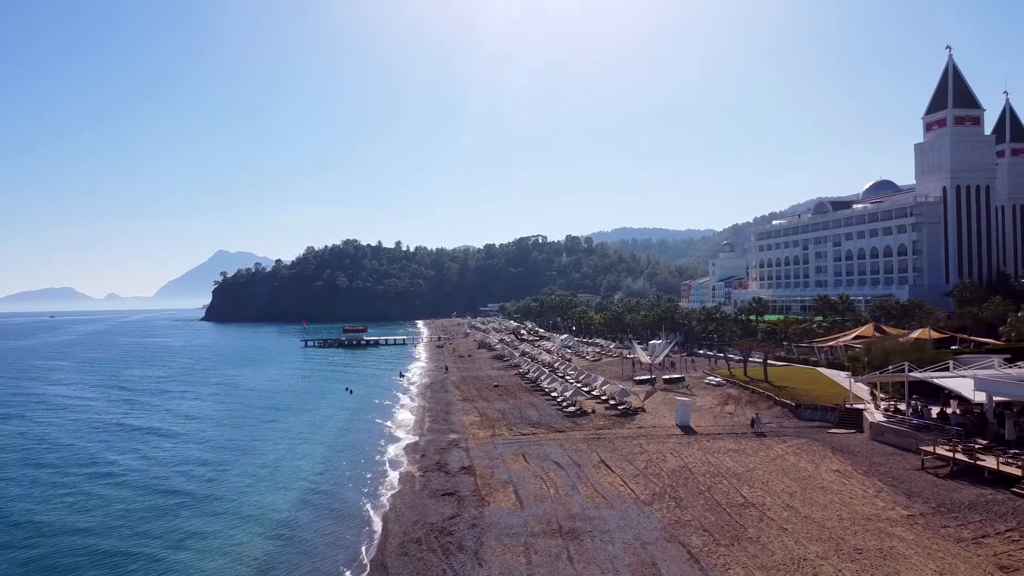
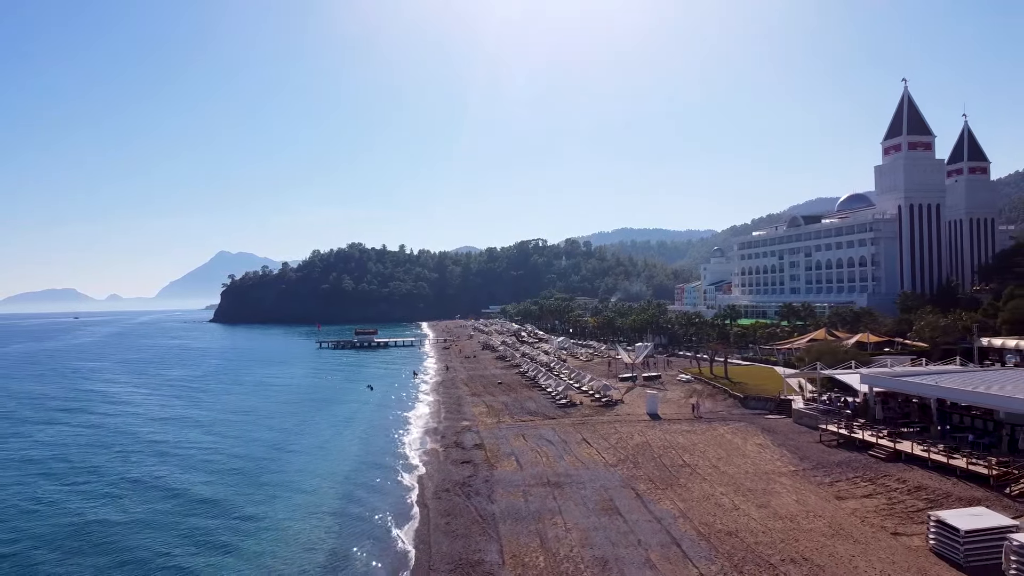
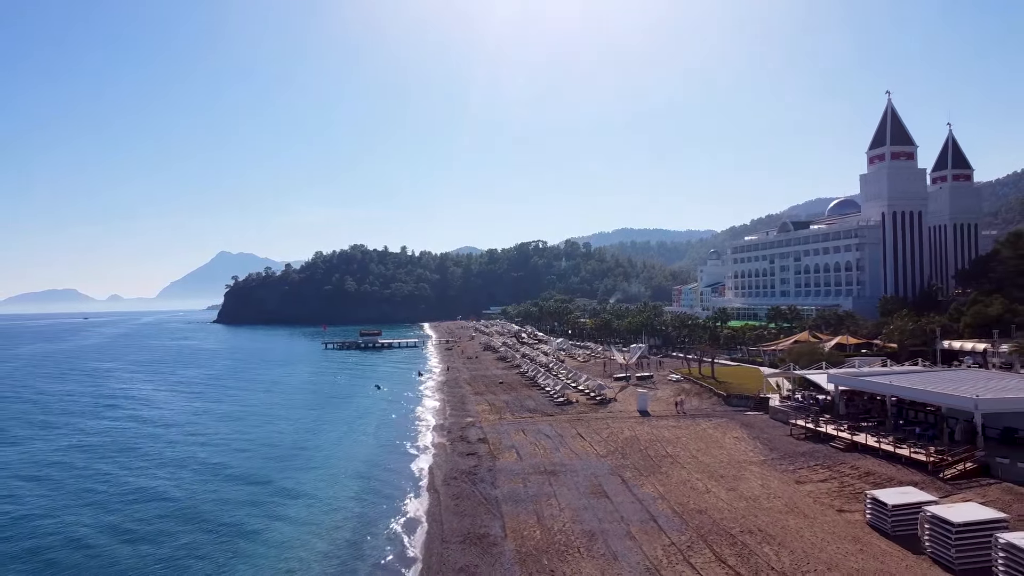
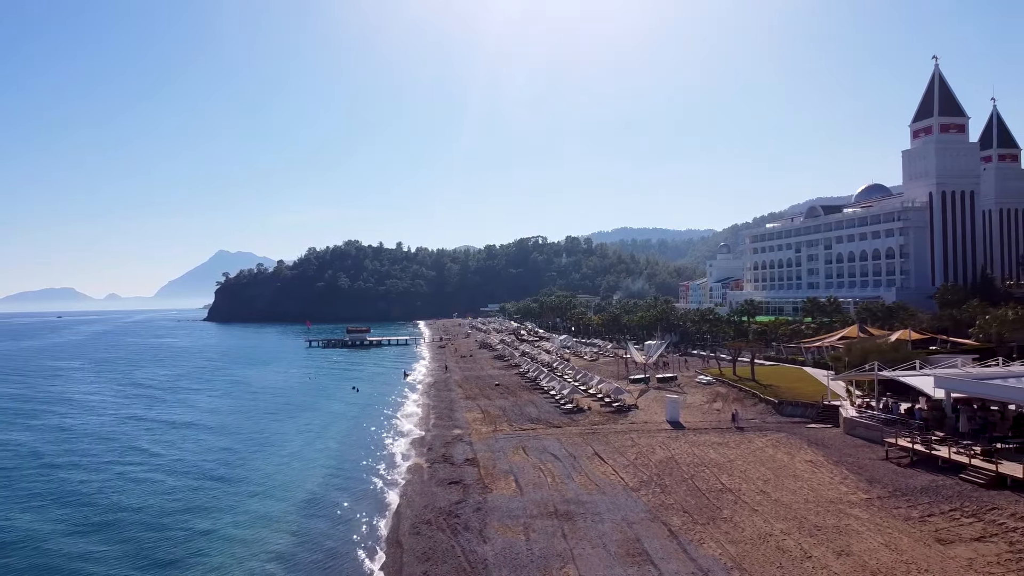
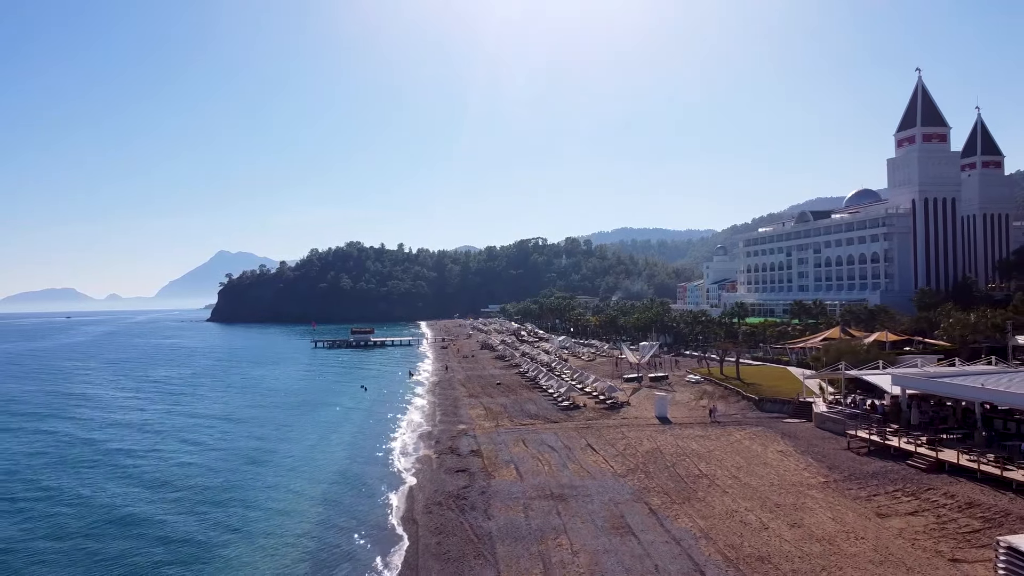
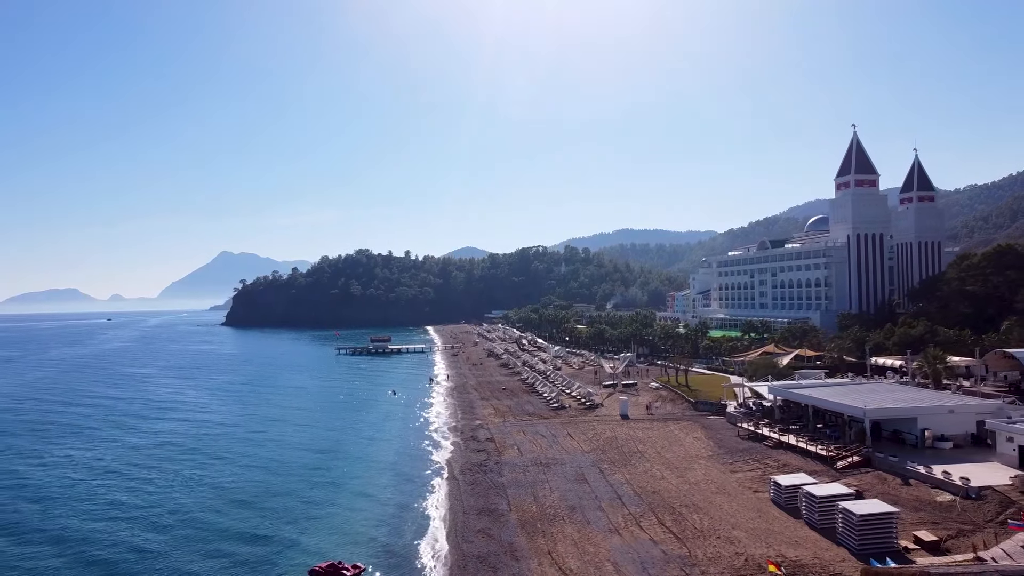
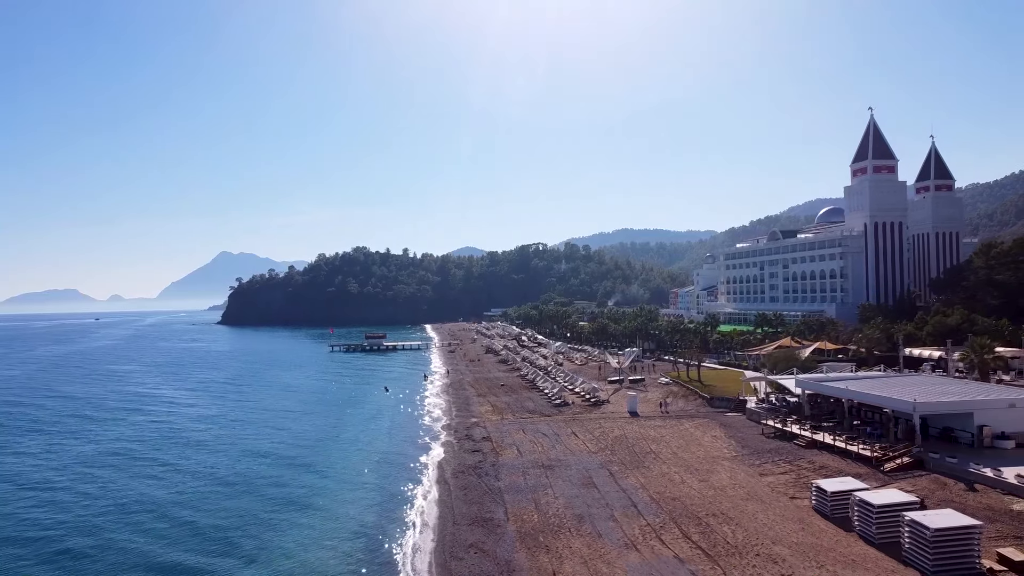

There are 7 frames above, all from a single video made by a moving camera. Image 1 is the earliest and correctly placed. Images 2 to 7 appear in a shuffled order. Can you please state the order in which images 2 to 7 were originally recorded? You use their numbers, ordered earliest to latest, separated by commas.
4, 5, 2, 3, 7, 6
